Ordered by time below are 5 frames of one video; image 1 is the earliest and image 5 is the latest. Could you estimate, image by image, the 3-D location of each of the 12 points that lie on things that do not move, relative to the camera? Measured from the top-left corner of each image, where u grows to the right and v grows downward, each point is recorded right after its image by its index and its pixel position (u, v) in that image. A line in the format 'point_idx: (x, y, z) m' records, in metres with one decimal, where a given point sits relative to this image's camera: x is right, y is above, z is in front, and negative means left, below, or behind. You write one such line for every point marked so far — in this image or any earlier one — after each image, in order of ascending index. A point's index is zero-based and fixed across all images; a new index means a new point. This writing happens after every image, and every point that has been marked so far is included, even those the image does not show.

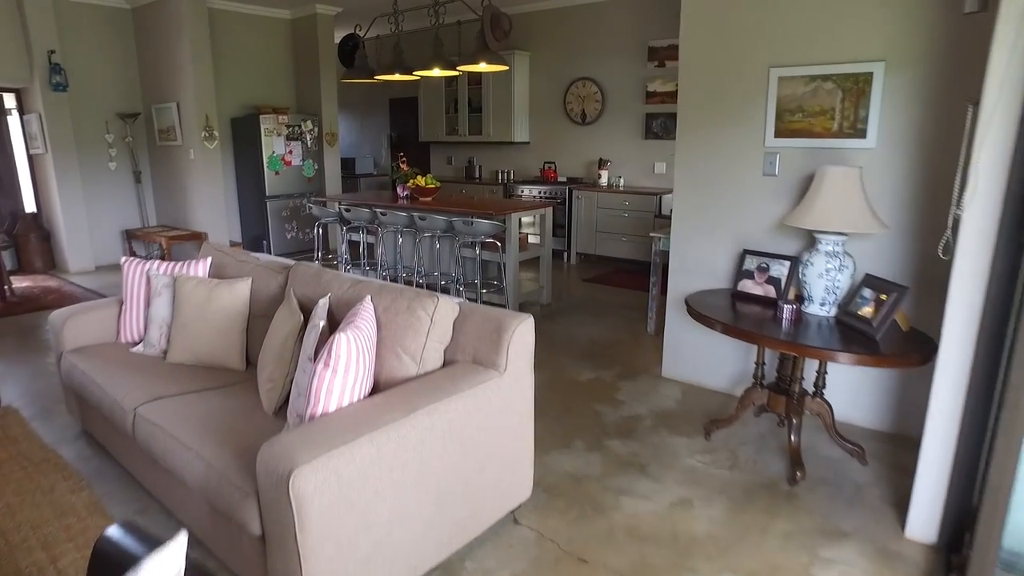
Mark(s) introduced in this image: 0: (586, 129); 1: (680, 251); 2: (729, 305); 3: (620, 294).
0: (+0.8, +1.7, +7.1) m
1: (+0.9, +0.2, +3.5) m
2: (+1.0, -0.1, +3.0) m
3: (+0.9, -0.1, +5.5) m
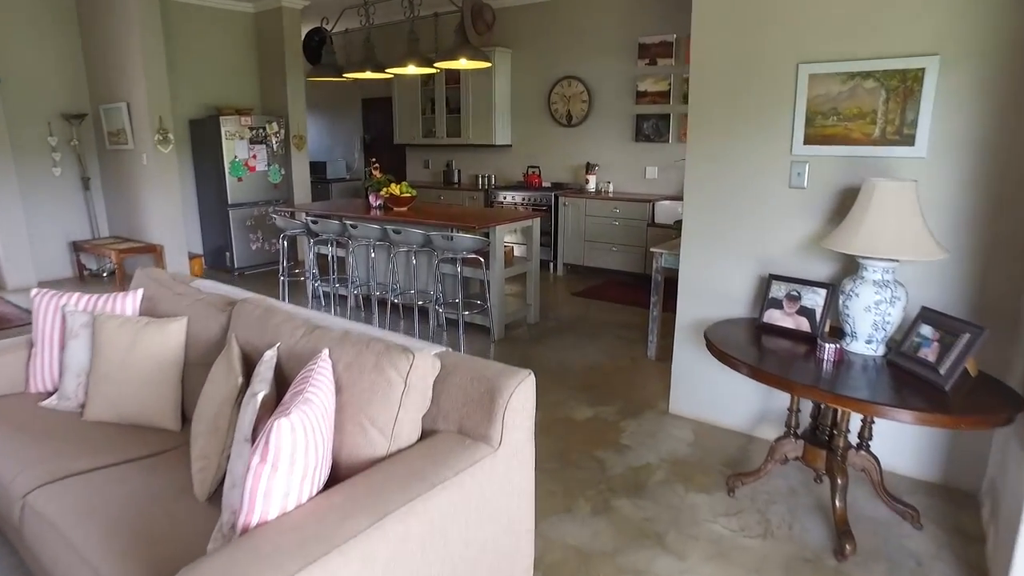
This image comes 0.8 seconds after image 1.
0: (+0.6, +1.6, +6.7) m
1: (+0.8, +0.1, +3.1) m
2: (+0.9, -0.2, +2.6) m
3: (+0.8, -0.2, +5.1) m
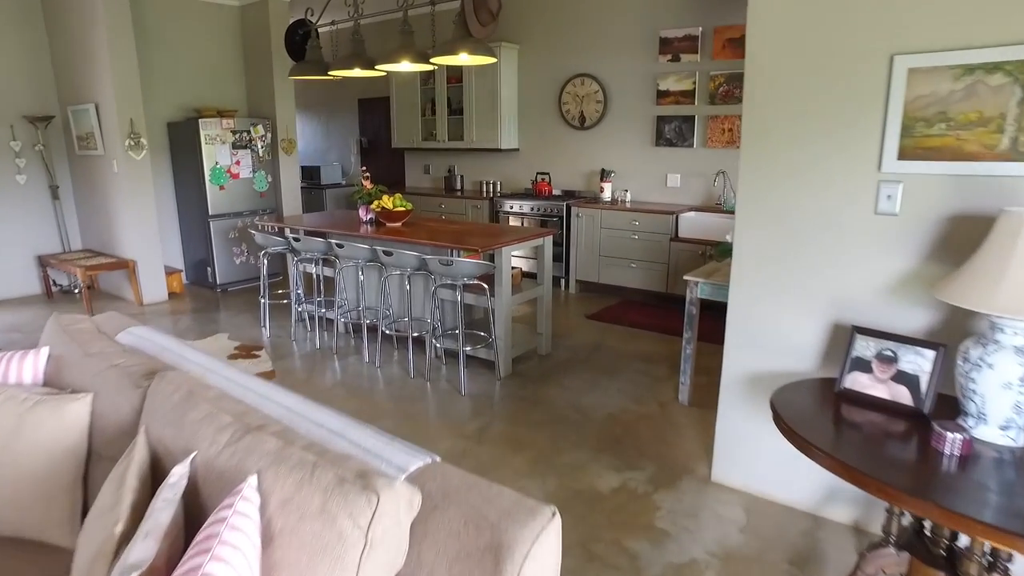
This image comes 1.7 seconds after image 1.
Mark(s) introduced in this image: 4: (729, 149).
0: (+0.7, +1.4, +6.1) m
1: (+0.9, -0.1, +2.5) m
2: (+1.0, -0.4, +2.0) m
3: (+0.8, -0.4, +4.5) m
4: (+1.7, +1.1, +5.3) m
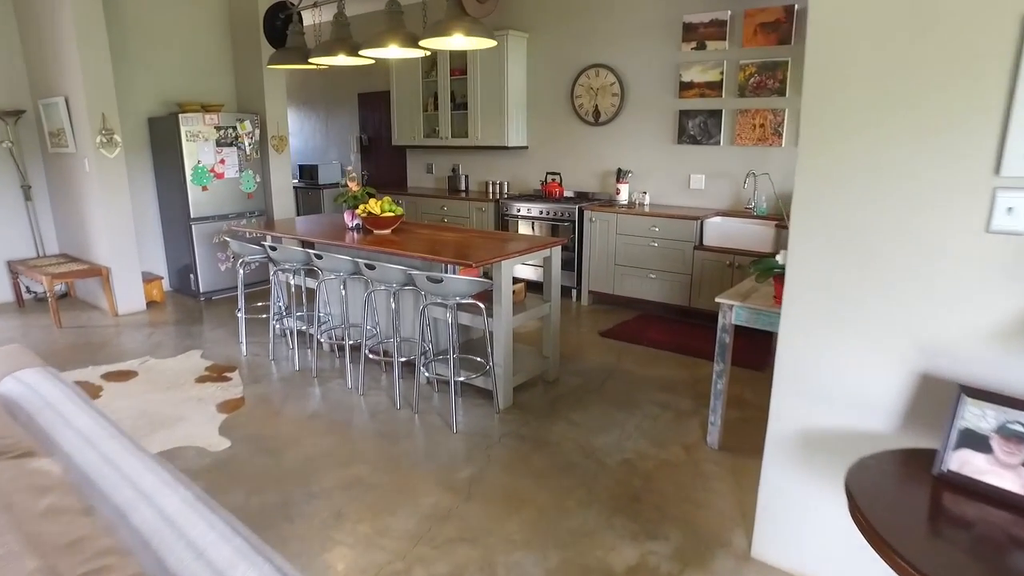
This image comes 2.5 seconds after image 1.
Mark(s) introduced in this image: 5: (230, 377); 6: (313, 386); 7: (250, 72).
0: (+0.7, +1.3, +5.6) m
1: (+0.9, -0.2, +2.0) m
2: (+0.9, -0.5, +1.4) m
3: (+0.9, -0.5, +4.0) m
4: (+1.8, +1.0, +4.7) m
5: (-1.7, -0.5, +3.9) m
6: (-1.2, -0.6, +3.8) m
7: (-2.4, +2.0, +6.0) m
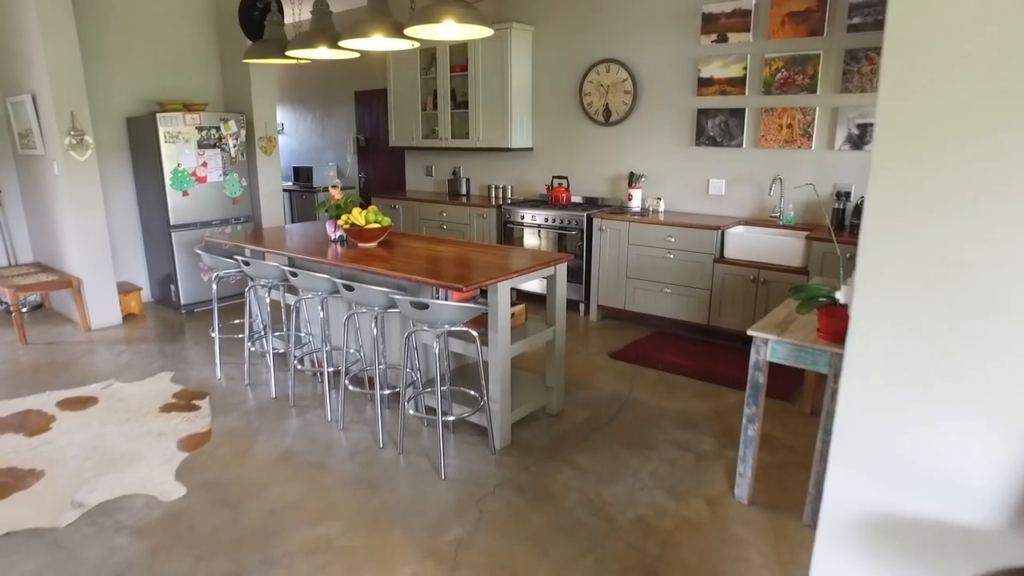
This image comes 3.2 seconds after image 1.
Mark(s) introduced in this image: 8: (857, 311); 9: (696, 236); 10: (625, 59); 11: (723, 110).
0: (+0.8, +1.2, +5.2) m
1: (+0.8, -0.3, +1.5) m
2: (+0.9, -0.6, +1.0) m
3: (+0.9, -0.6, +3.6) m
4: (+1.8, +0.9, +4.3) m
5: (-1.7, -0.6, +3.5) m
6: (-1.2, -0.7, +3.4) m
7: (-2.4, +1.9, +5.6) m
8: (+0.8, -0.1, +1.5) m
9: (+1.2, +0.3, +4.3) m
10: (+0.9, +1.7, +5.0) m
11: (+1.5, +1.2, +4.5) m
